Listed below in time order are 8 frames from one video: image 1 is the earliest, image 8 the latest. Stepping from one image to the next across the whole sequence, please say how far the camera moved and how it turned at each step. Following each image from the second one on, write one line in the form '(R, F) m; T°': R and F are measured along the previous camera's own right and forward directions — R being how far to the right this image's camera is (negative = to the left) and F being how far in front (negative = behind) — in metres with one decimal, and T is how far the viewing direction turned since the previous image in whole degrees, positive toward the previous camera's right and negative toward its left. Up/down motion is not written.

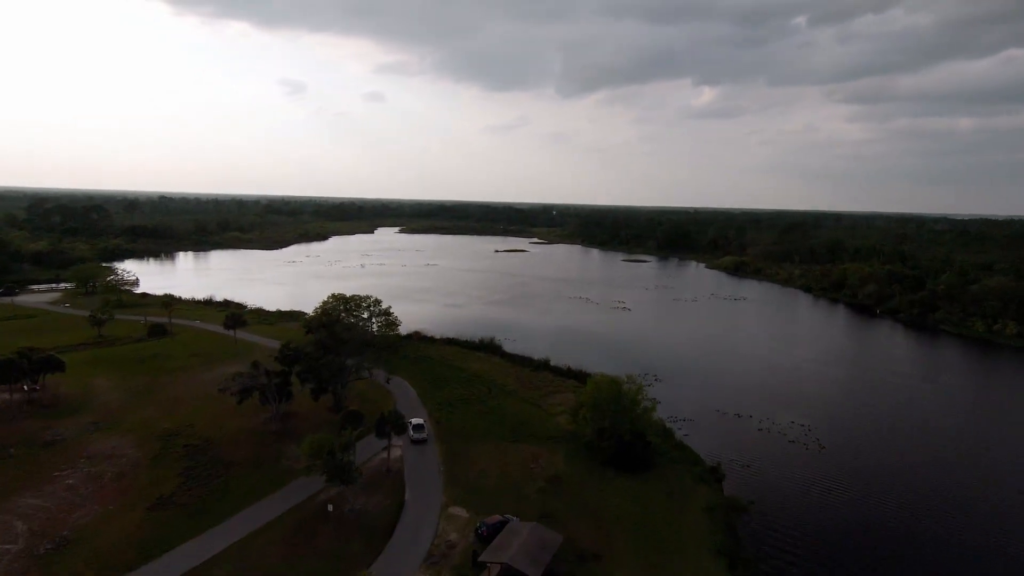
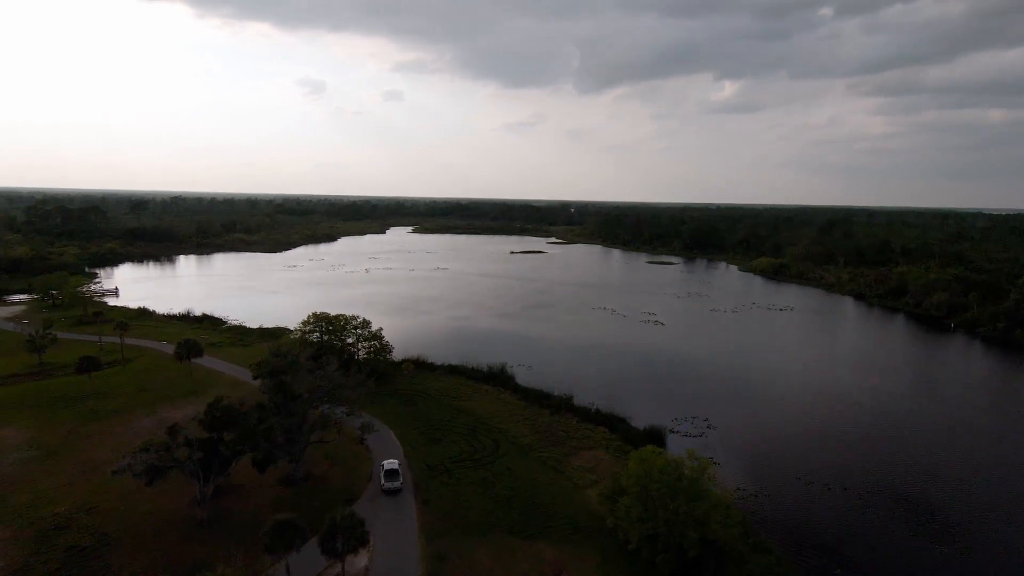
(+0.1, +4.7) m; -2°
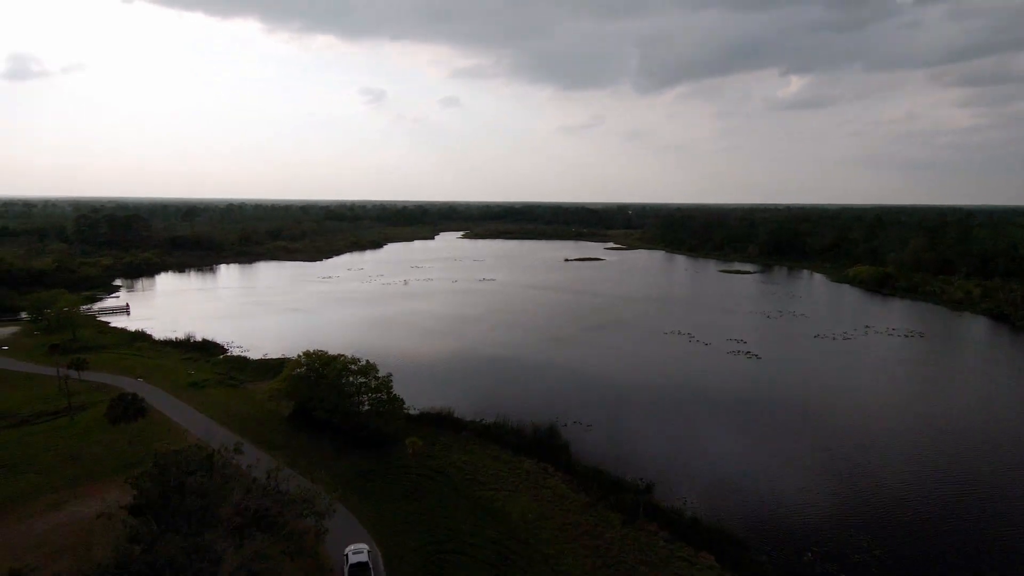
(+0.1, +6.2) m; -5°
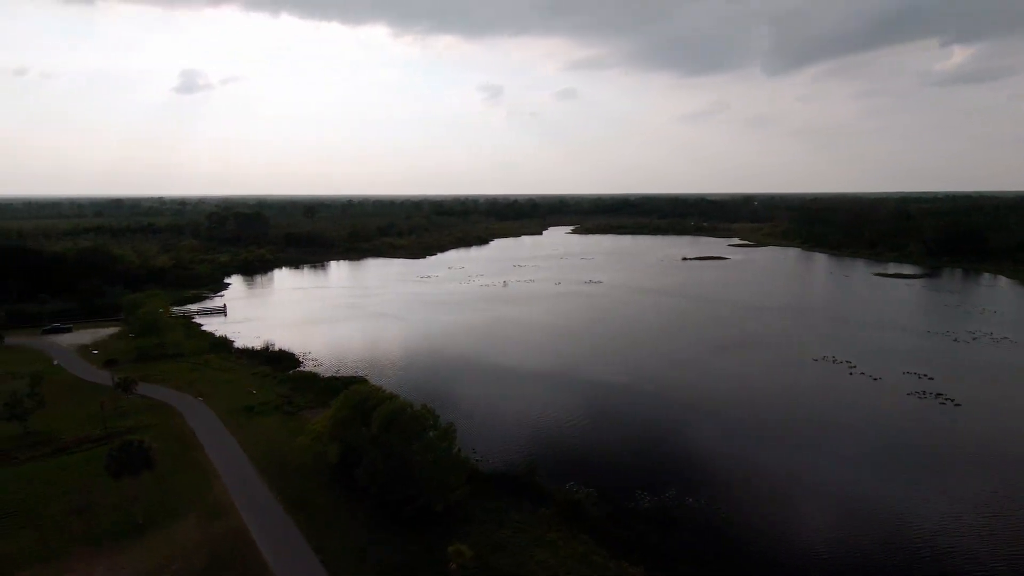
(+0.3, +4.5) m; -11°
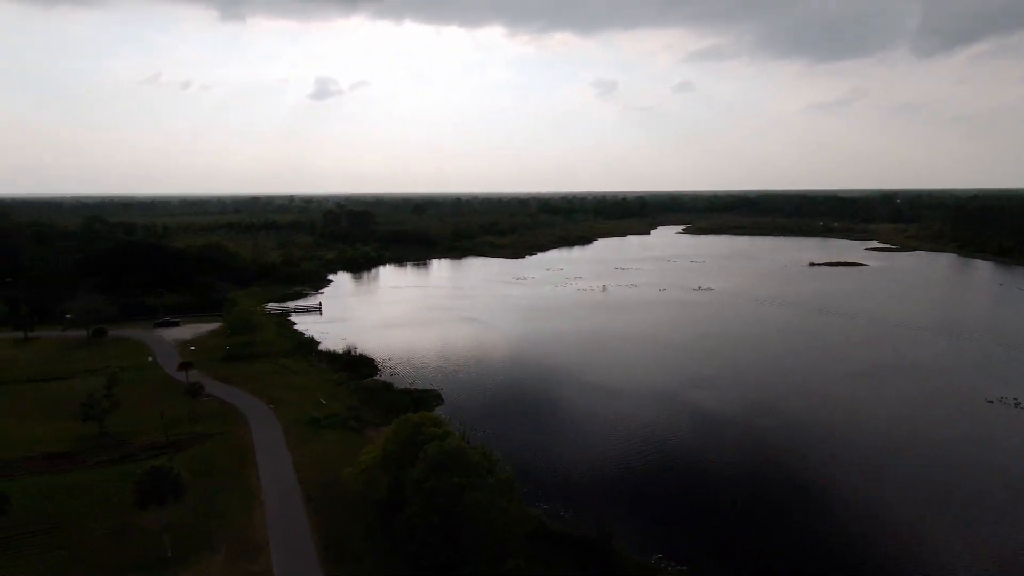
(+0.6, +2.5) m; -11°
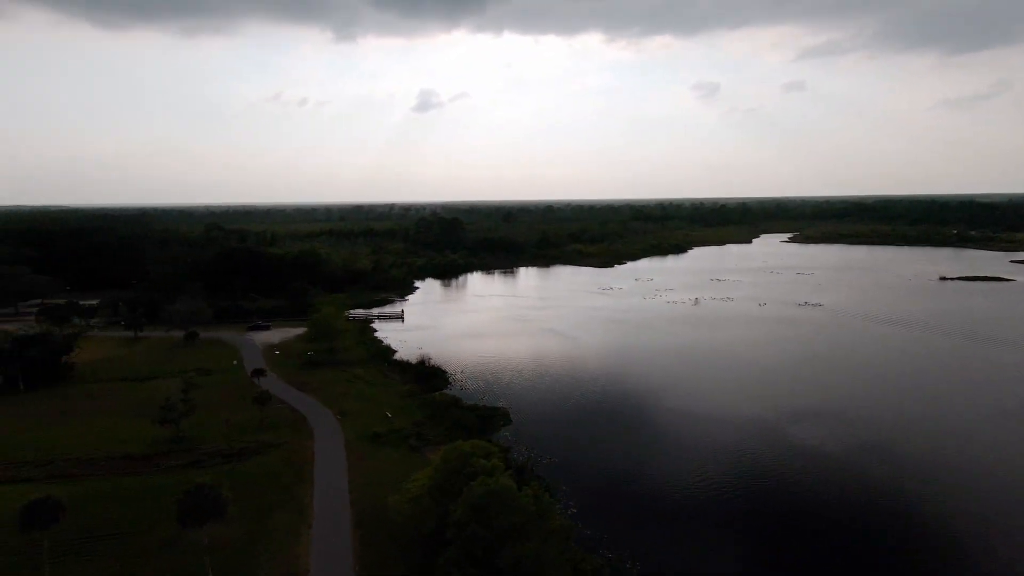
(+0.6, +1.3) m; -9°
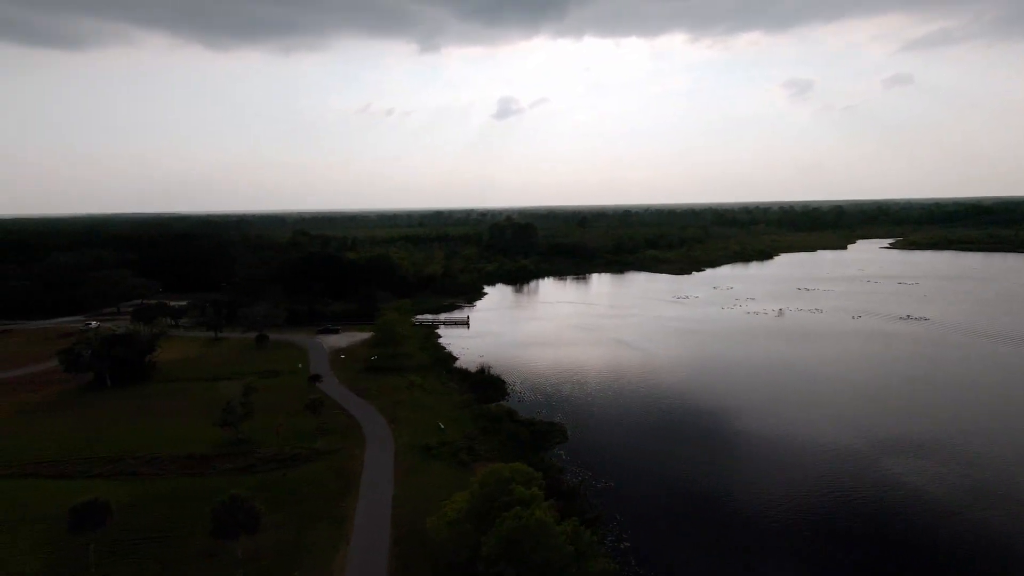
(+0.6, +0.9) m; -8°
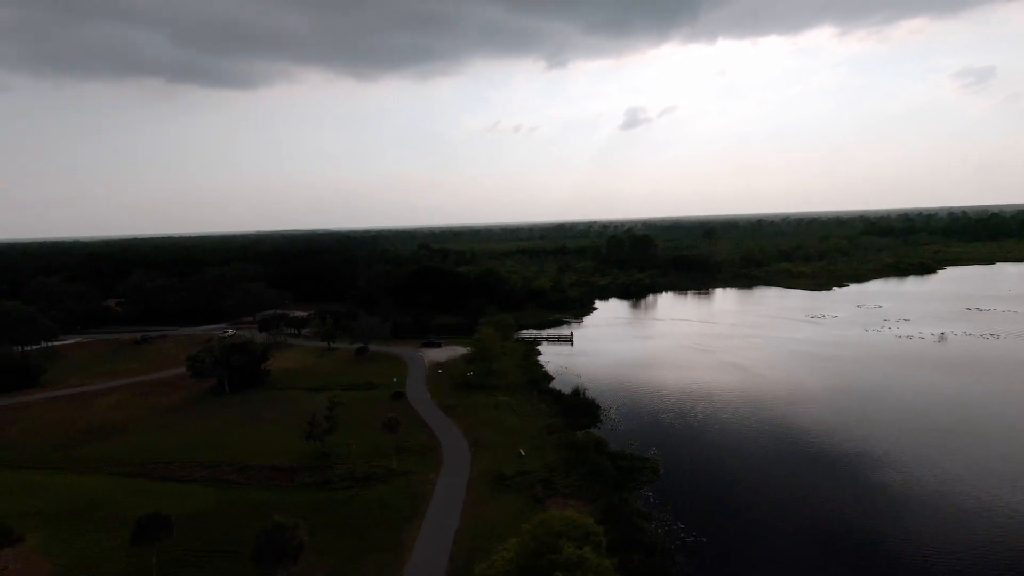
(+1.1, +1.4) m; -12°
